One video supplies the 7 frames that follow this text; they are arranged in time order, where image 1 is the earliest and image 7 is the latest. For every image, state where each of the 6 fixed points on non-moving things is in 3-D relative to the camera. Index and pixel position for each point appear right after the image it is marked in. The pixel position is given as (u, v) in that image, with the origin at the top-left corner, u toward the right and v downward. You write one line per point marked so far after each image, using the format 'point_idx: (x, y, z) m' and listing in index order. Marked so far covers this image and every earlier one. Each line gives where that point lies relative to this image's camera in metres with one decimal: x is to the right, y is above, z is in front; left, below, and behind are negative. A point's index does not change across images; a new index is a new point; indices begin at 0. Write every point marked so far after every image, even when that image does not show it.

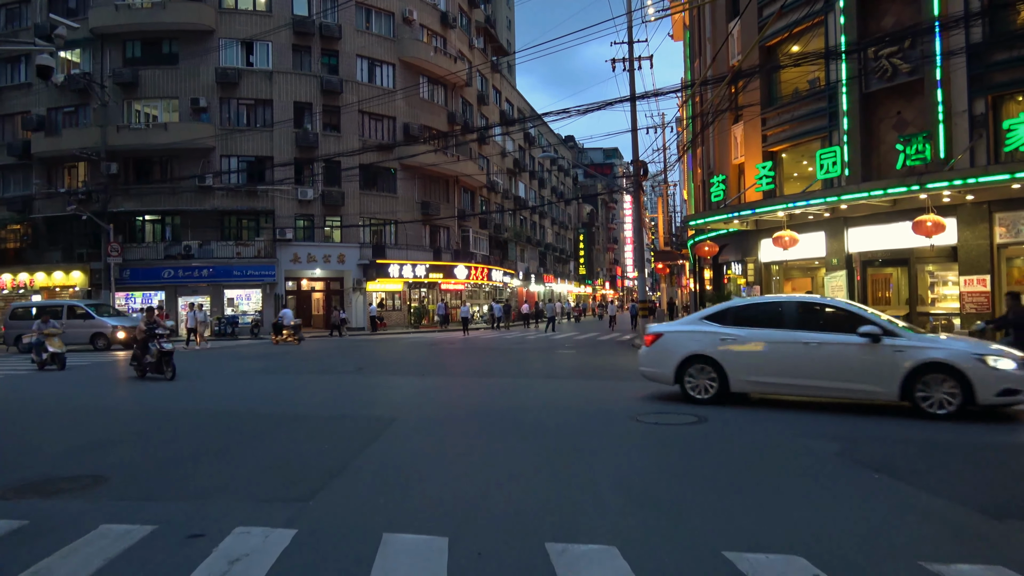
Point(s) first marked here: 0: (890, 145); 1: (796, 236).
0: (+9.4, +3.5, +17.6) m
1: (+7.3, +1.4, +18.2) m
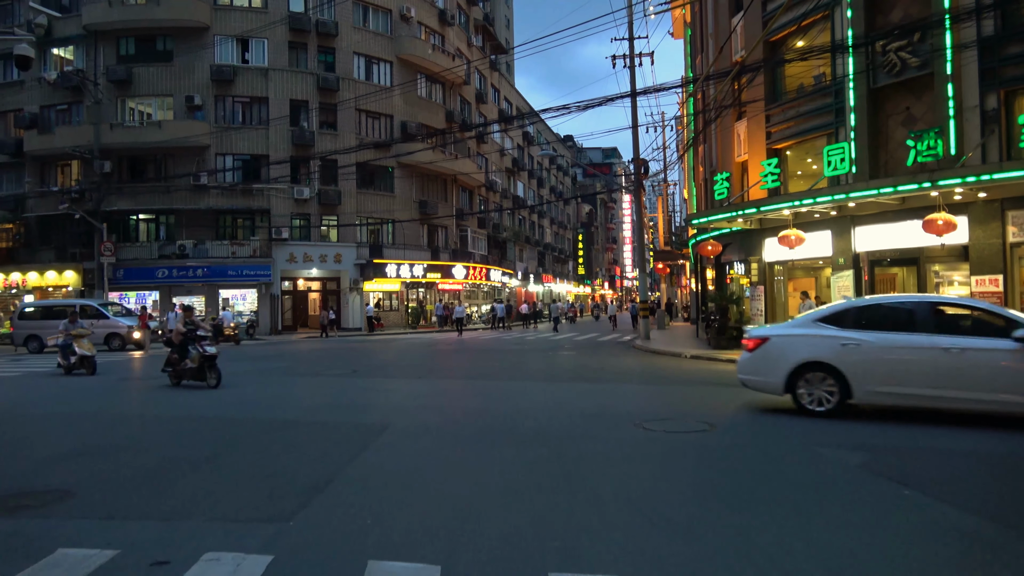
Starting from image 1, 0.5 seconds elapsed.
0: (+9.4, +3.5, +17.1) m
1: (+7.3, +1.4, +17.8) m
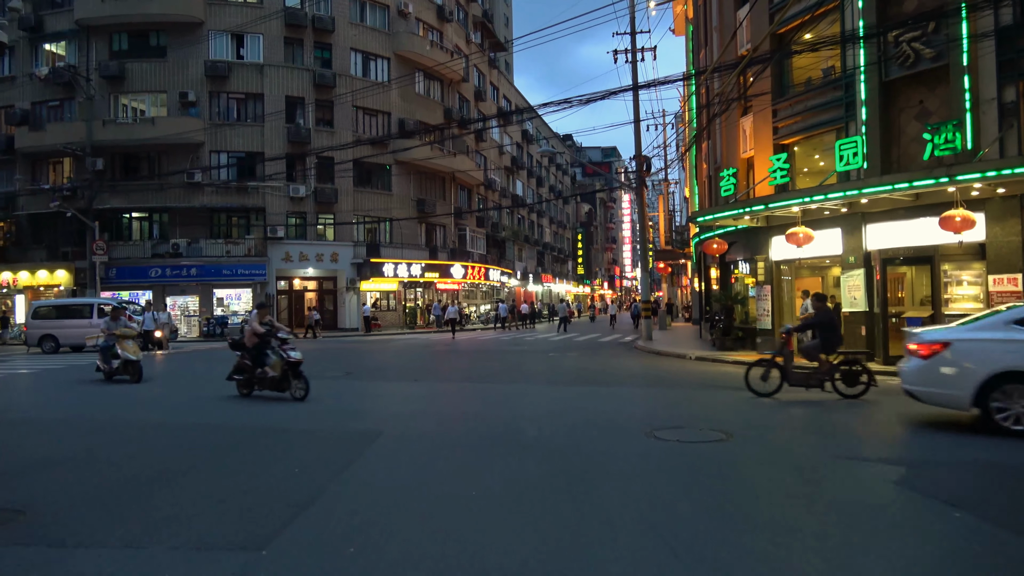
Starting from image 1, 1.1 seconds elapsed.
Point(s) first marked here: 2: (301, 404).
0: (+9.4, +3.5, +16.6) m
1: (+7.3, +1.4, +17.2) m
2: (-3.7, -2.0, +12.5) m
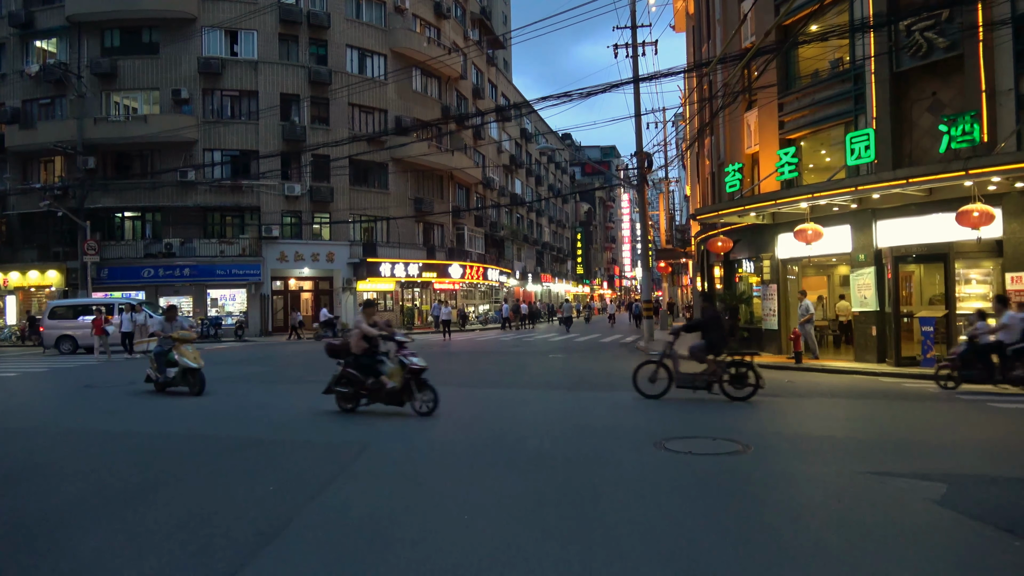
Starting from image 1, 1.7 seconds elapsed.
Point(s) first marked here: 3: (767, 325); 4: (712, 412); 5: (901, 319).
0: (+9.3, +3.6, +16.0) m
1: (+7.2, +1.4, +16.6) m
2: (-3.8, -2.0, +11.9) m
3: (+7.2, -1.1, +20.0) m
4: (+3.1, -1.9, +11.0) m
5: (+8.8, -0.7, +16.1) m
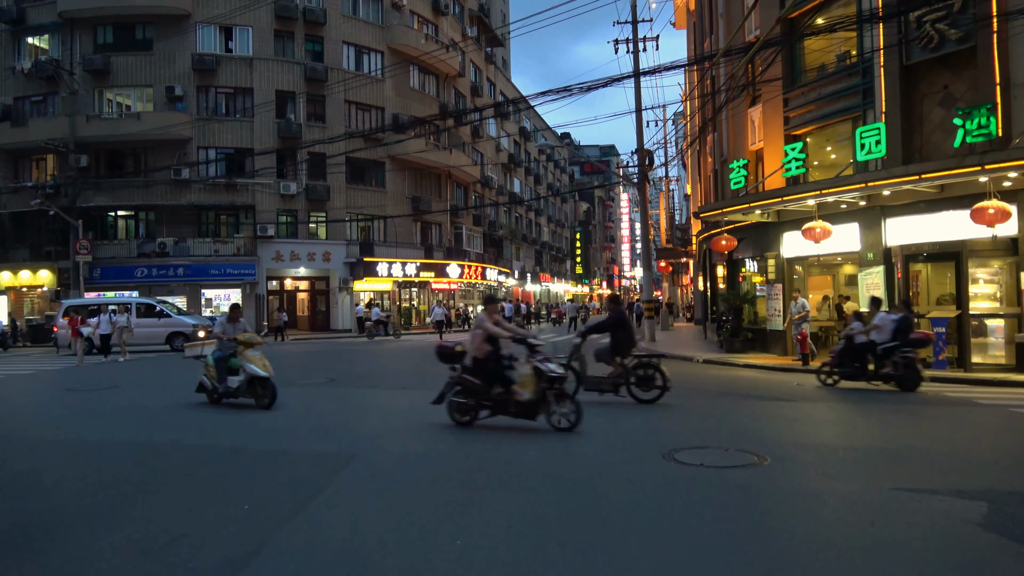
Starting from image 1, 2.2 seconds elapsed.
0: (+9.3, +3.6, +15.5) m
1: (+7.2, +1.4, +16.1) m
2: (-3.8, -2.0, +11.4) m
3: (+7.2, -1.0, +19.5) m
4: (+3.1, -1.9, +10.5) m
5: (+8.8, -0.7, +15.6) m
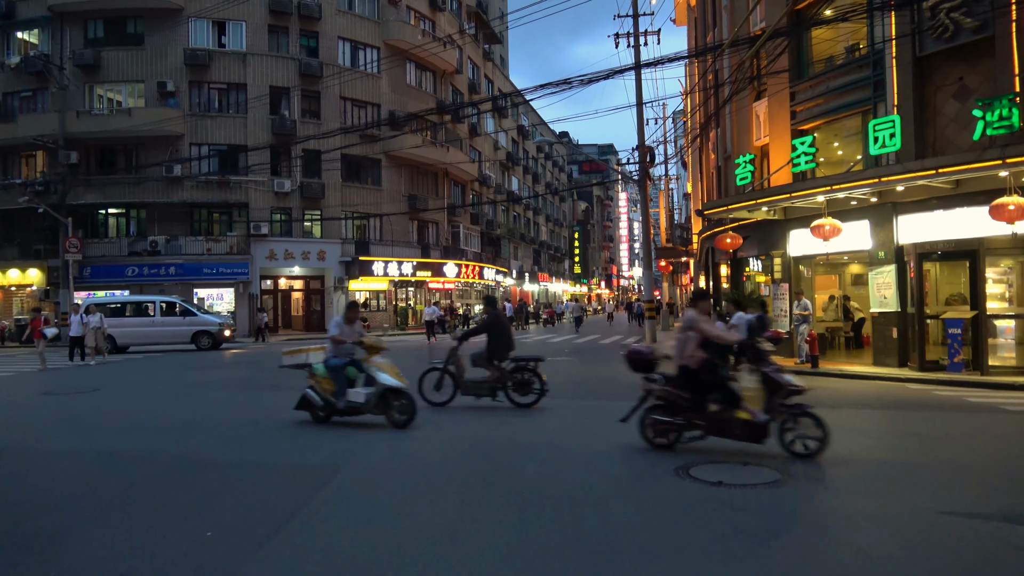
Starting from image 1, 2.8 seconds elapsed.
0: (+9.2, +3.6, +14.9) m
1: (+7.1, +1.4, +15.5) m
2: (-3.8, -2.0, +10.8) m
3: (+7.1, -1.0, +18.9) m
4: (+3.1, -1.9, +9.9) m
5: (+8.7, -0.7, +15.0) m
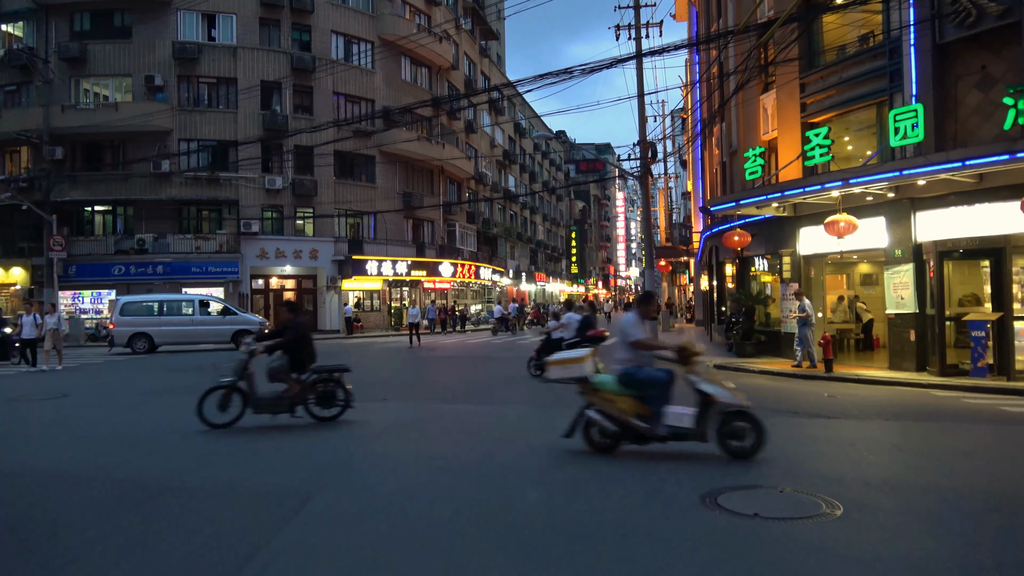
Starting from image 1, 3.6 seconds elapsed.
0: (+9.2, +3.6, +14.1) m
1: (+7.1, +1.4, +14.7) m
2: (-3.8, -2.0, +9.9) m
3: (+7.0, -1.0, +18.1) m
4: (+3.0, -1.9, +9.1) m
5: (+8.7, -0.7, +14.2) m
